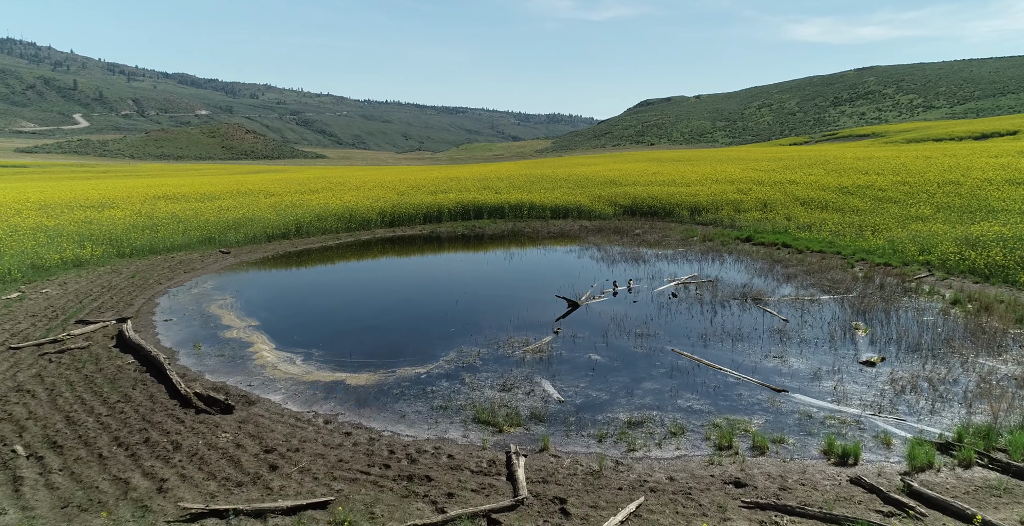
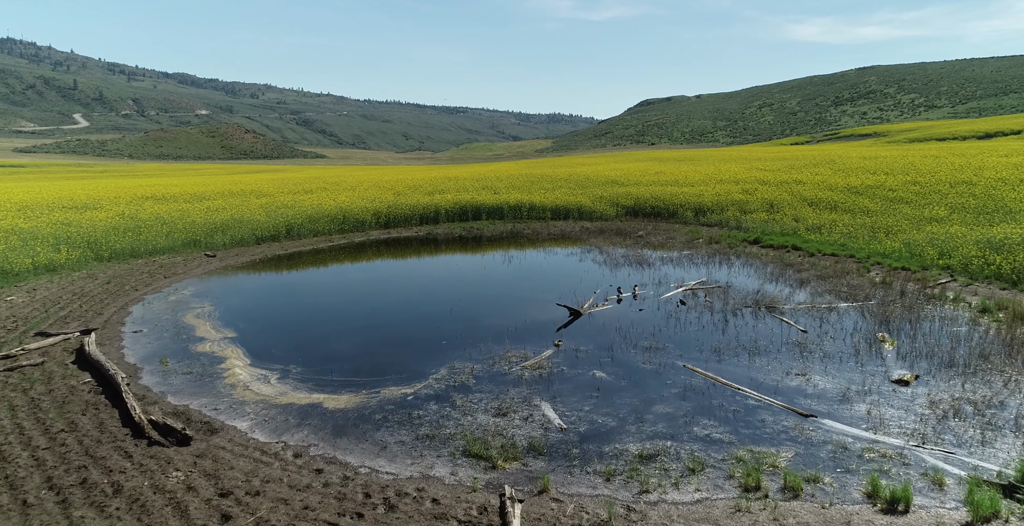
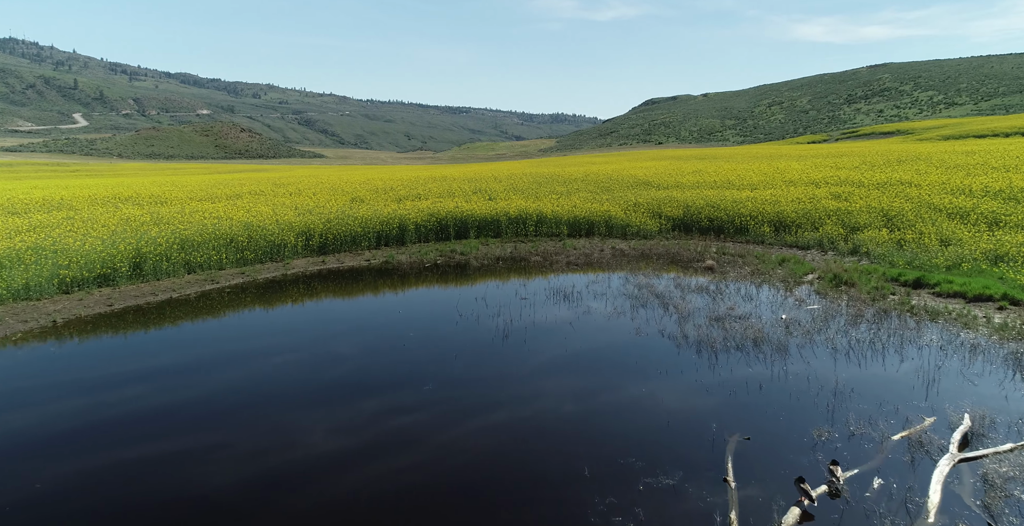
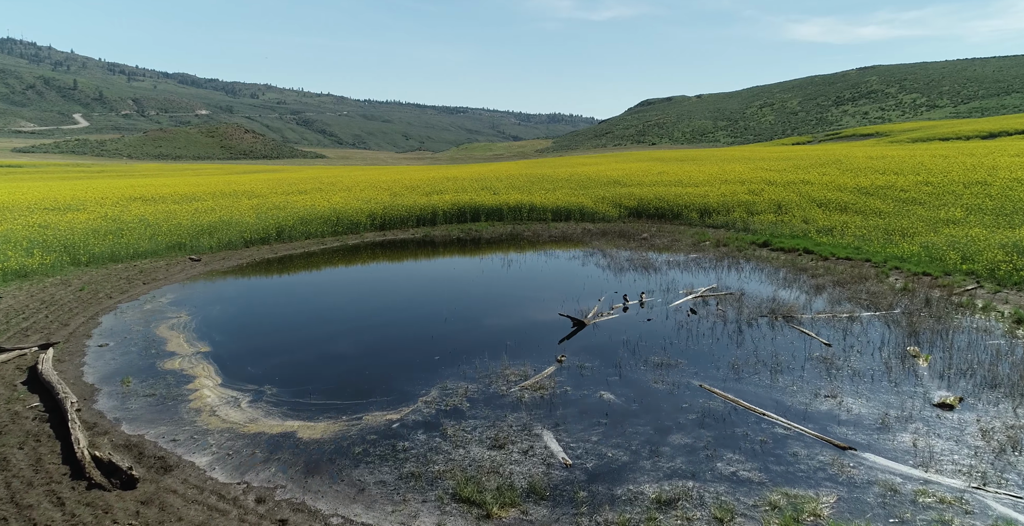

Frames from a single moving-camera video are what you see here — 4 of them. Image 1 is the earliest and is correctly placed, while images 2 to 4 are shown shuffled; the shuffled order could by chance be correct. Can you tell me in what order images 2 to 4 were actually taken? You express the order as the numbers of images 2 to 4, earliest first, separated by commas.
2, 4, 3
